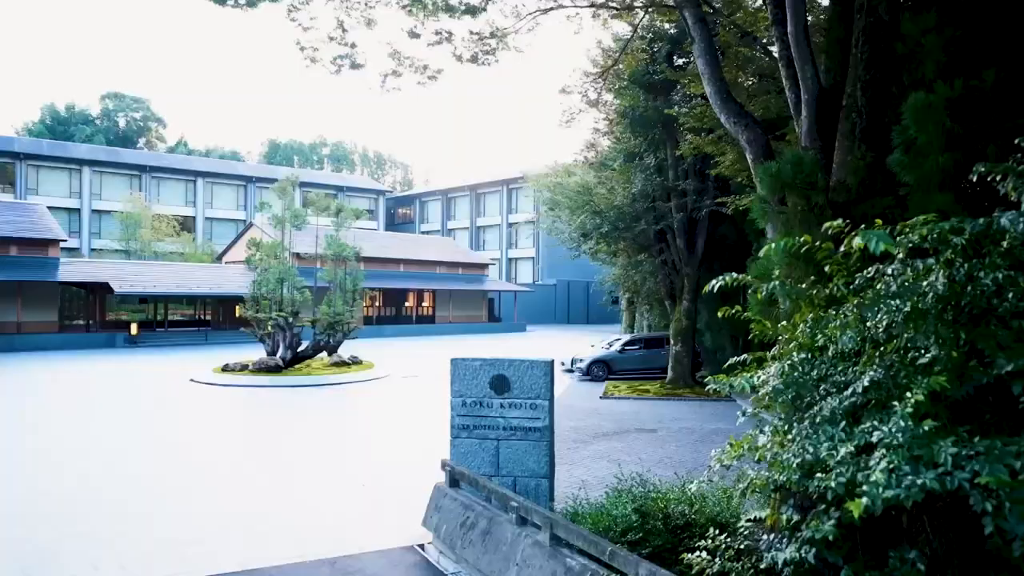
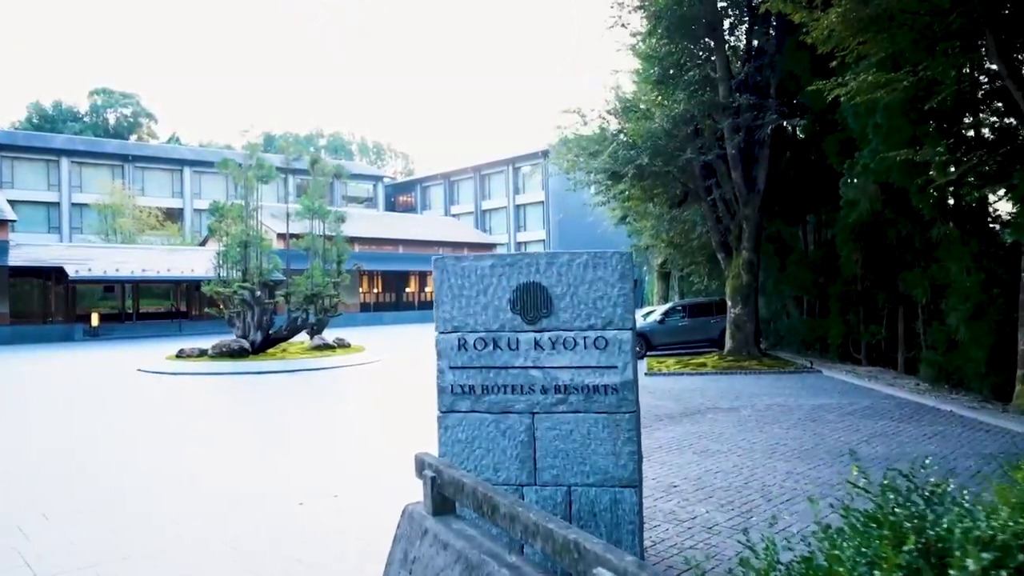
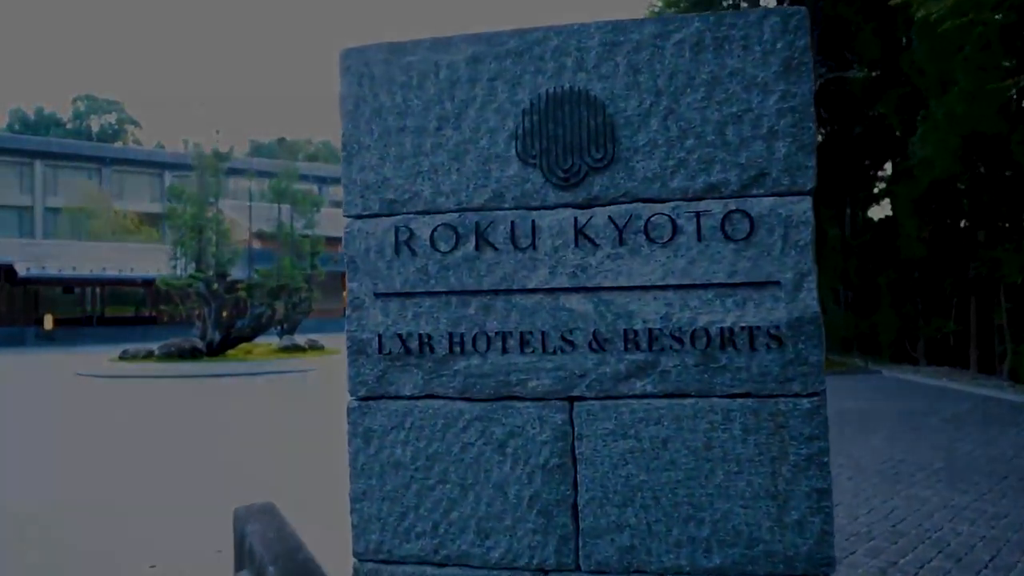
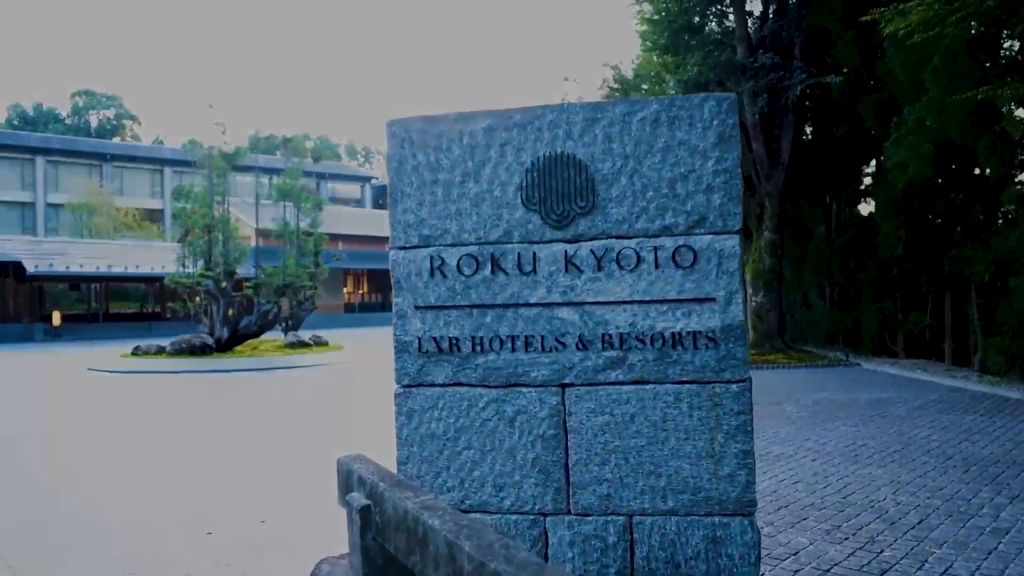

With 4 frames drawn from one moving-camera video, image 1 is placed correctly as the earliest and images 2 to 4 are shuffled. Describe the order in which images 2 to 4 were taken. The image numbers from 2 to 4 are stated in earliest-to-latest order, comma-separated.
2, 4, 3
